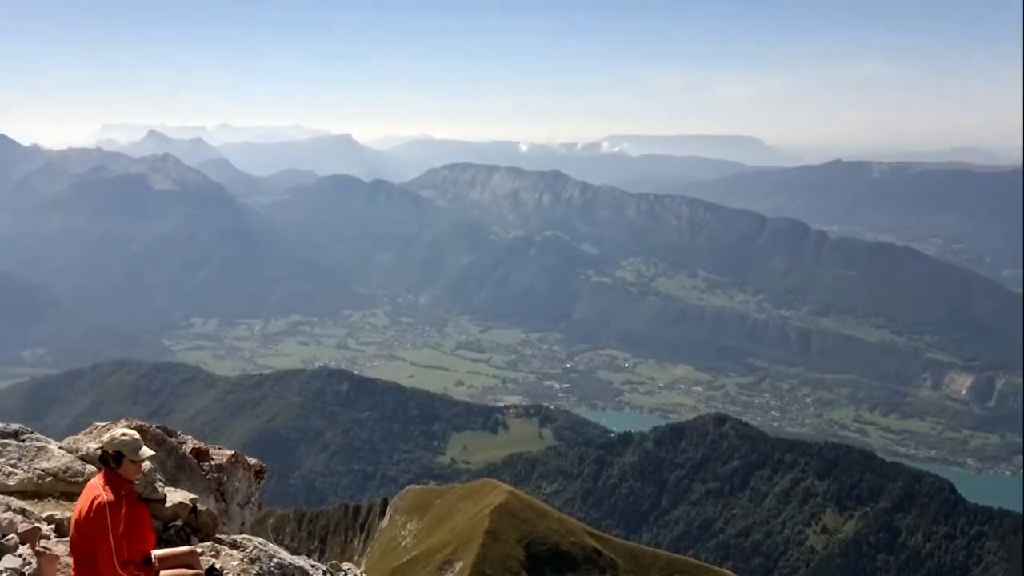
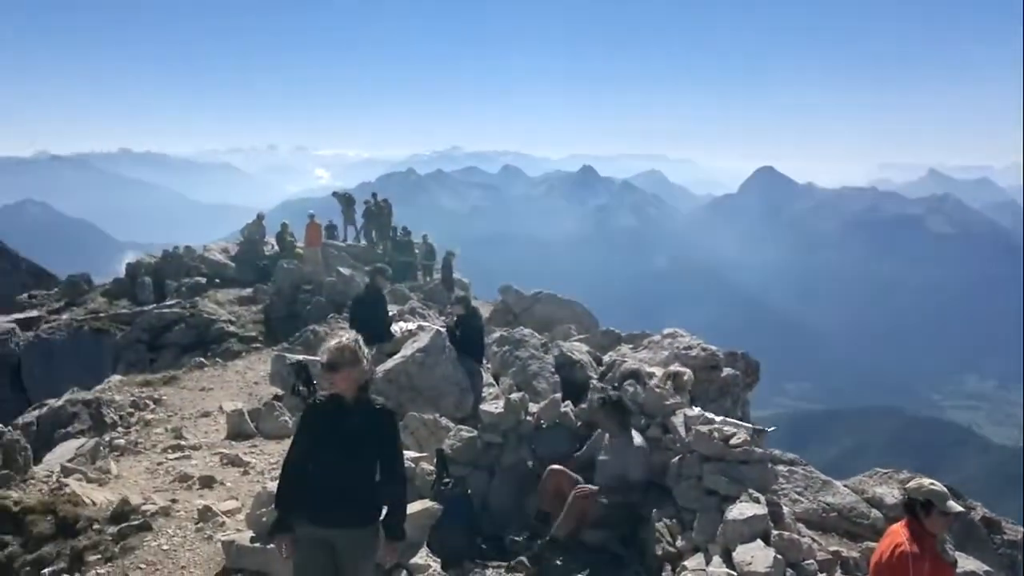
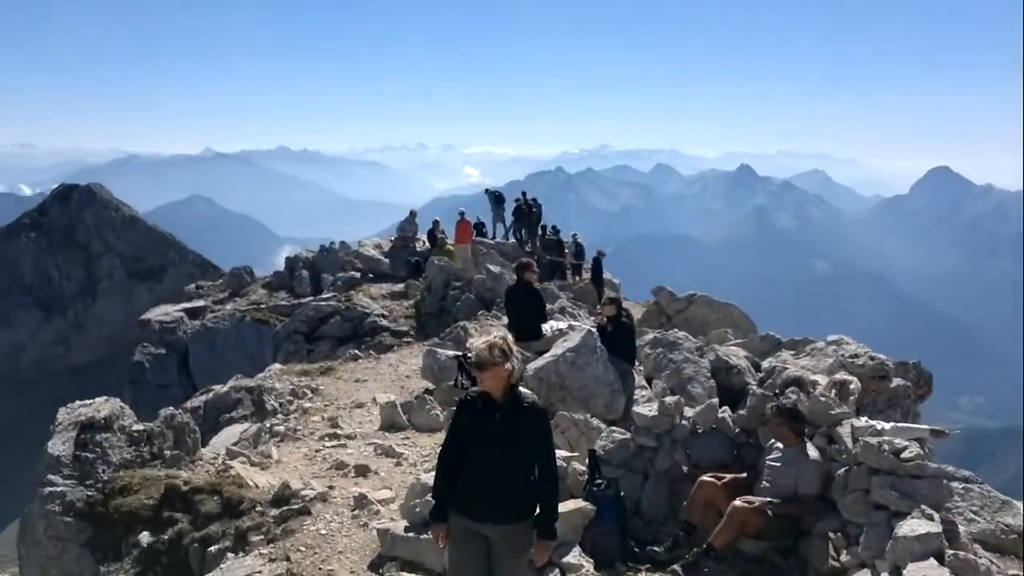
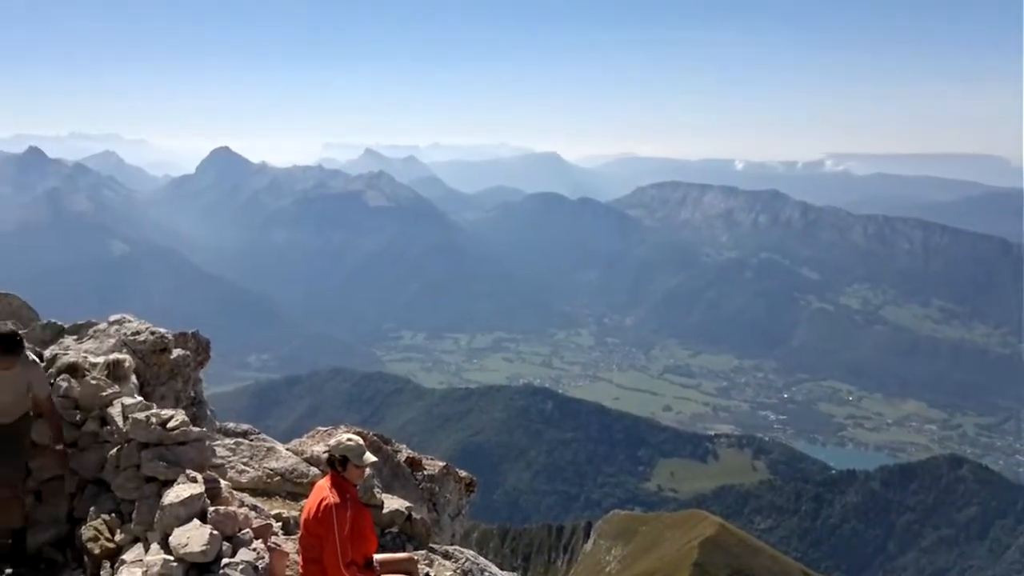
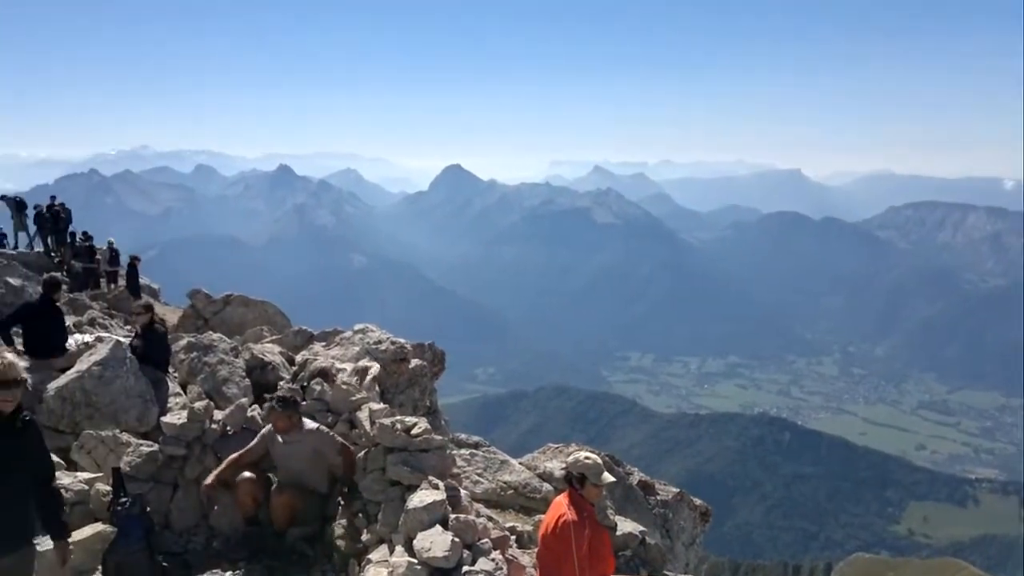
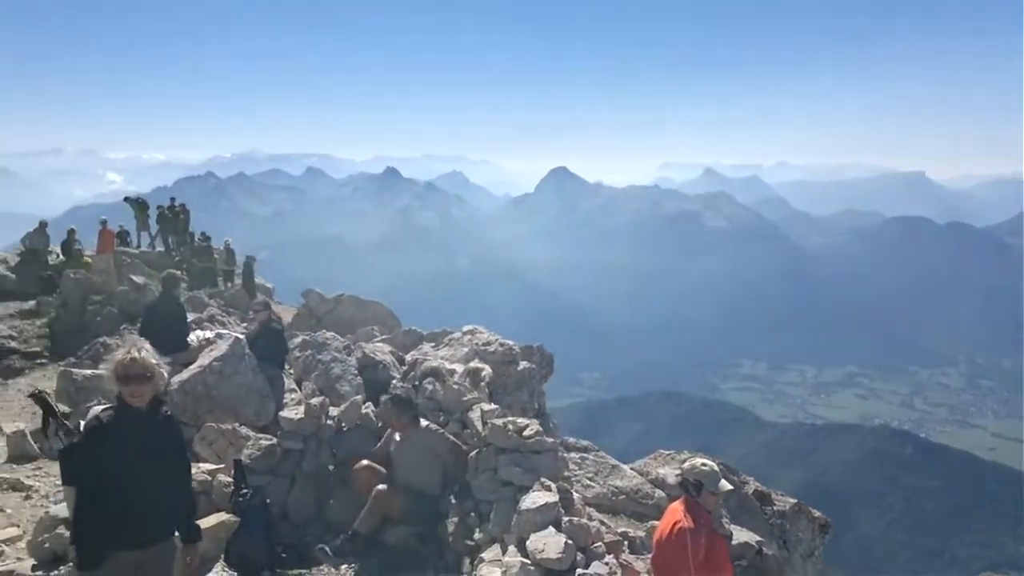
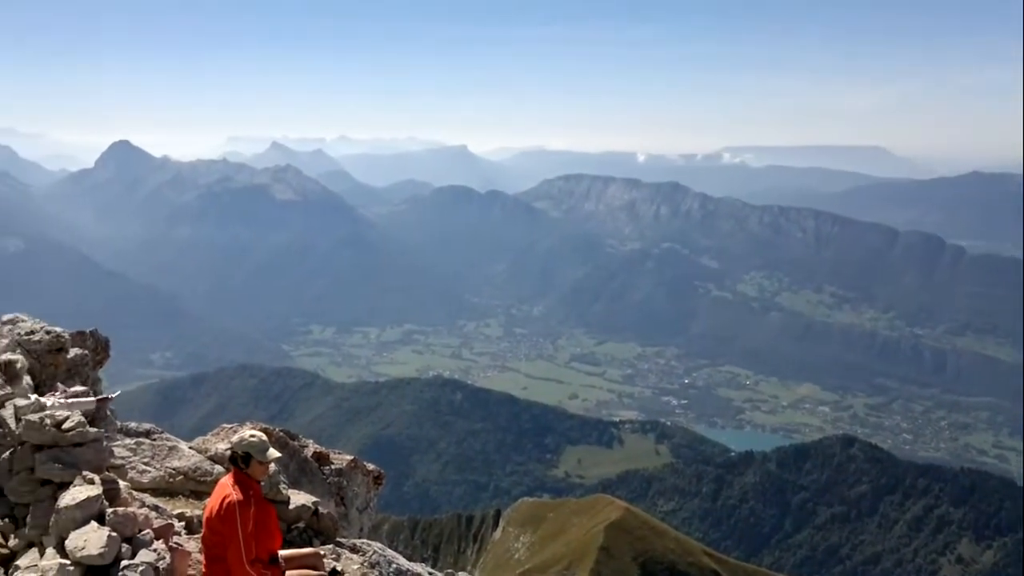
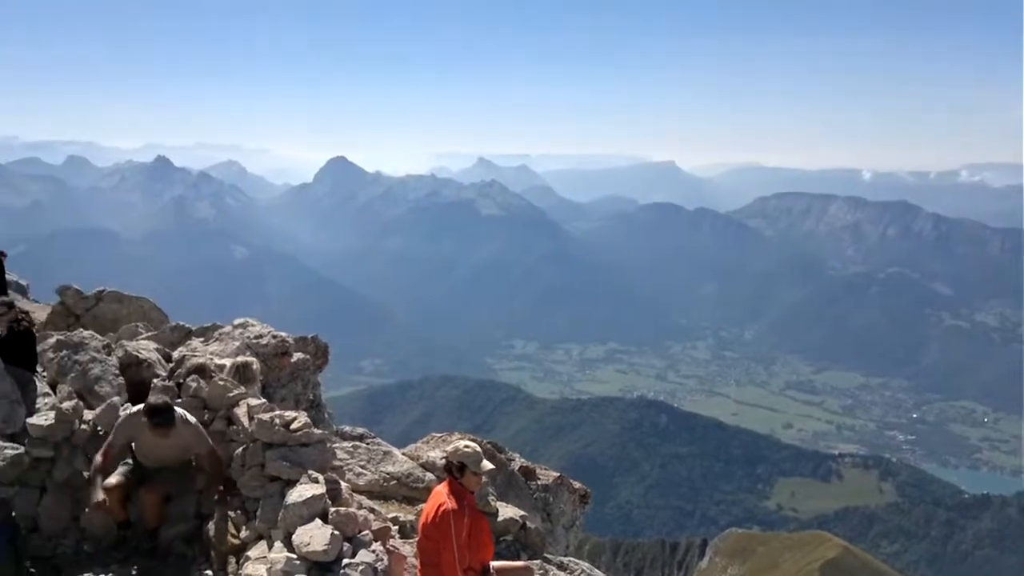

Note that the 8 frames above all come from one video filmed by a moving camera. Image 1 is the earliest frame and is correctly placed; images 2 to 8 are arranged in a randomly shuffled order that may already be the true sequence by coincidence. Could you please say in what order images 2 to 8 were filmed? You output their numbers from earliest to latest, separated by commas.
7, 4, 8, 5, 6, 2, 3
